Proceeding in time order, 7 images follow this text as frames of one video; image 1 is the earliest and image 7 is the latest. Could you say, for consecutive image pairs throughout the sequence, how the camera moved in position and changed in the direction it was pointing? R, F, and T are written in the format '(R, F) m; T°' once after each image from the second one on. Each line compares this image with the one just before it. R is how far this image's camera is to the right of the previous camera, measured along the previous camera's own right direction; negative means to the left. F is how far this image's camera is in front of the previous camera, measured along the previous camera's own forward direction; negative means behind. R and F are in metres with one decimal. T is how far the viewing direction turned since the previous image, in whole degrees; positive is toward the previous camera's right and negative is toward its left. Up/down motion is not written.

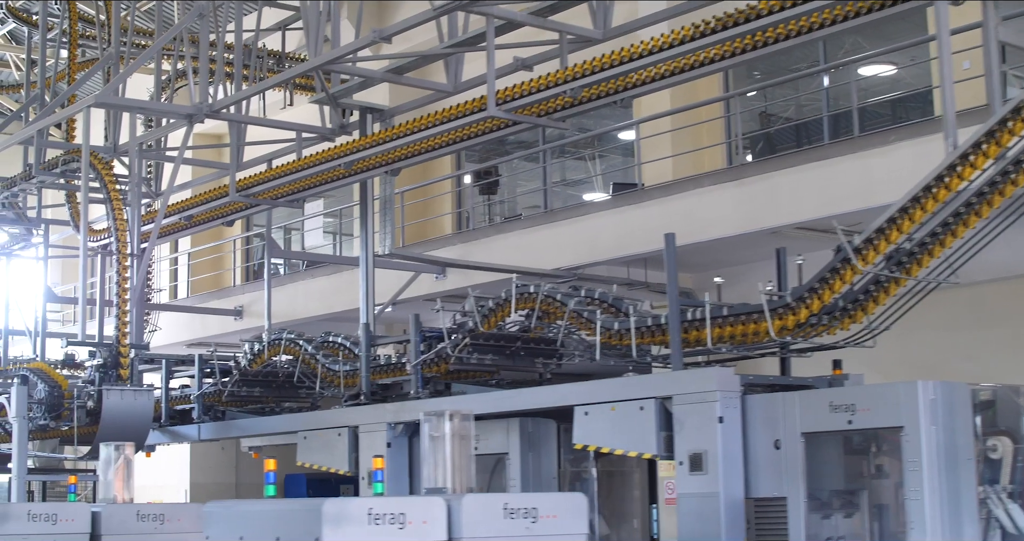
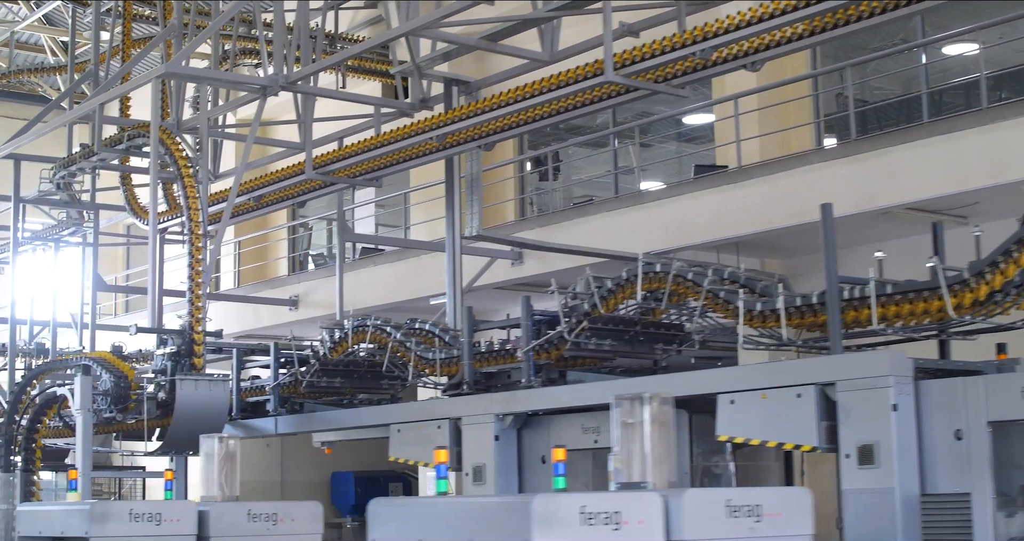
(-0.8, +0.8) m; 0°
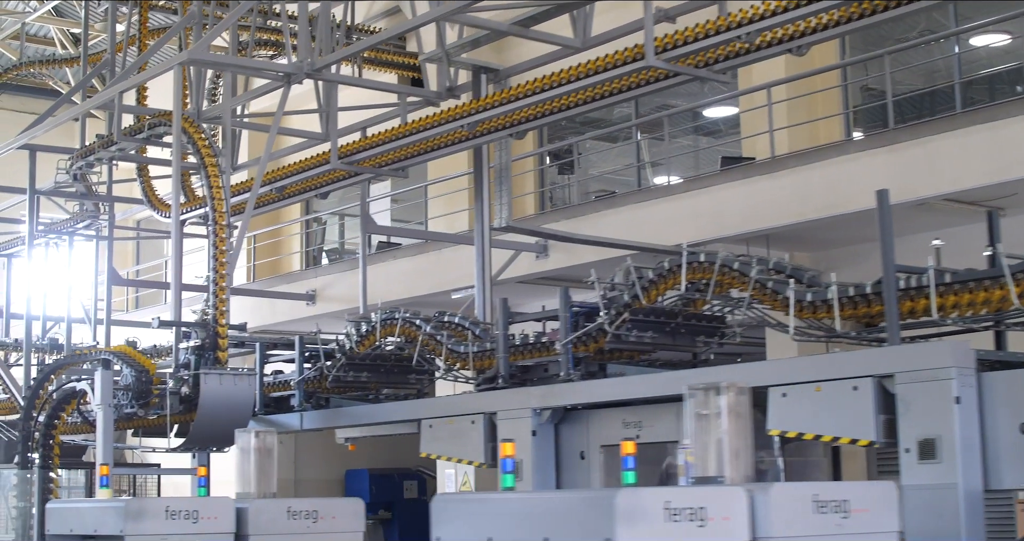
(-0.2, +0.3) m; 0°
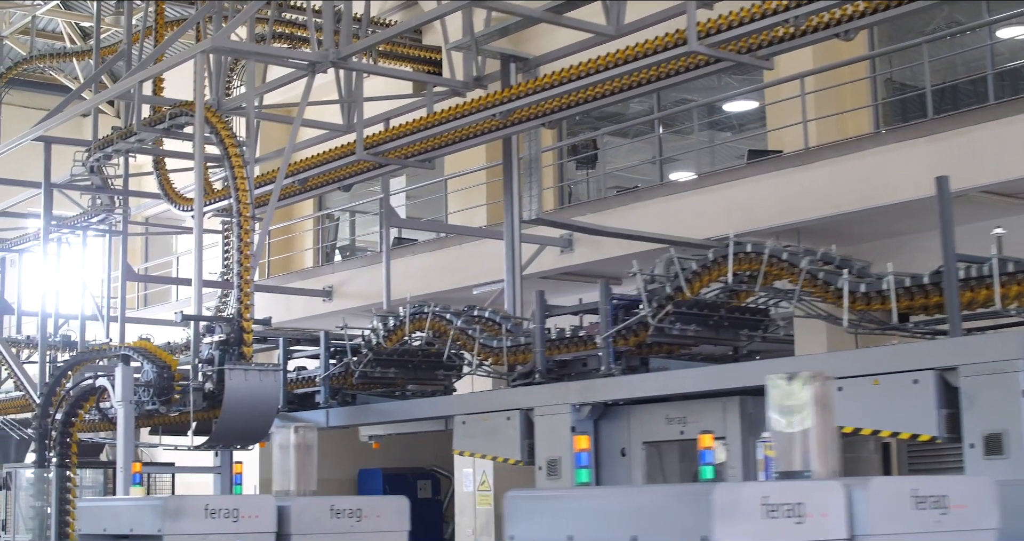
(-0.3, +0.3) m; 0°
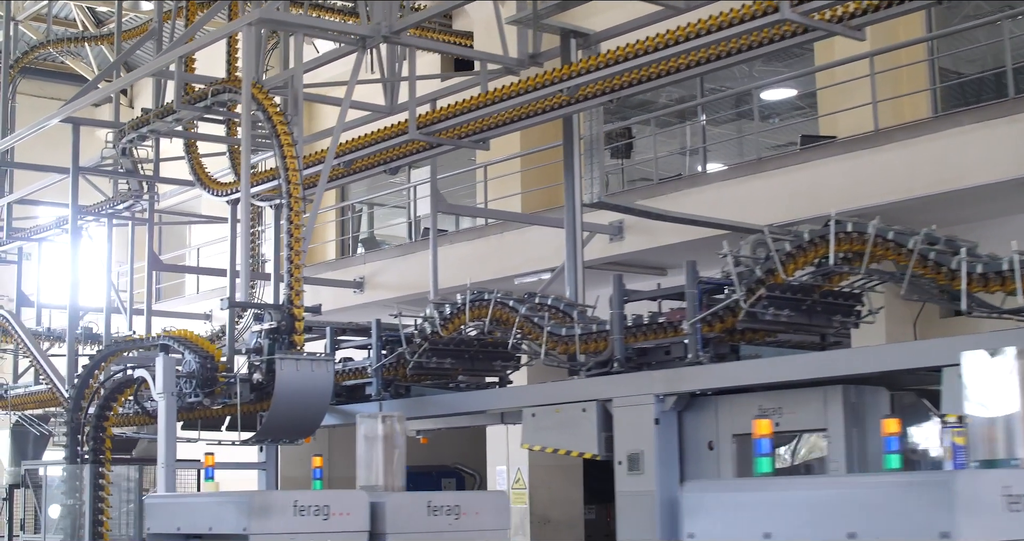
(-0.5, +0.6) m; 0°
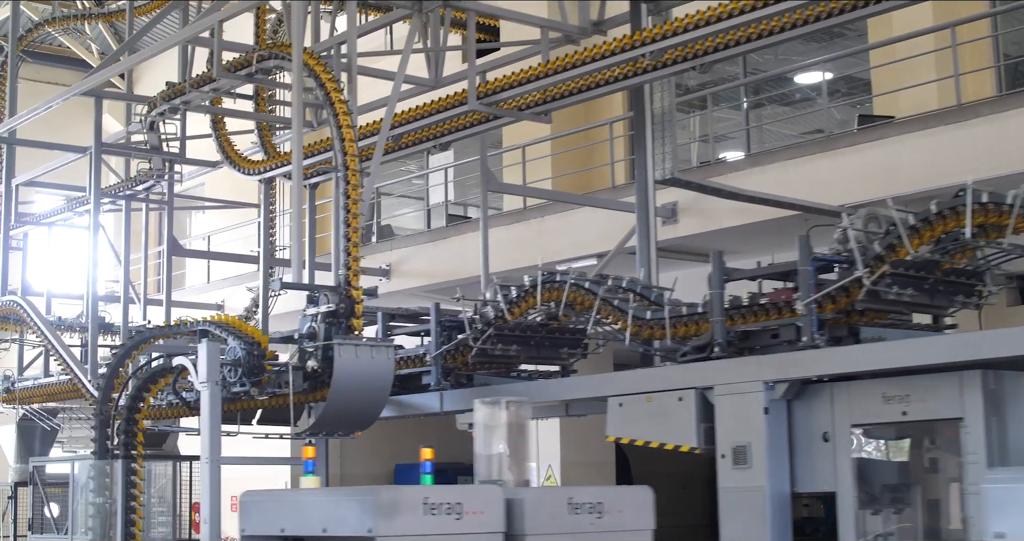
(-0.7, +0.8) m; +1°
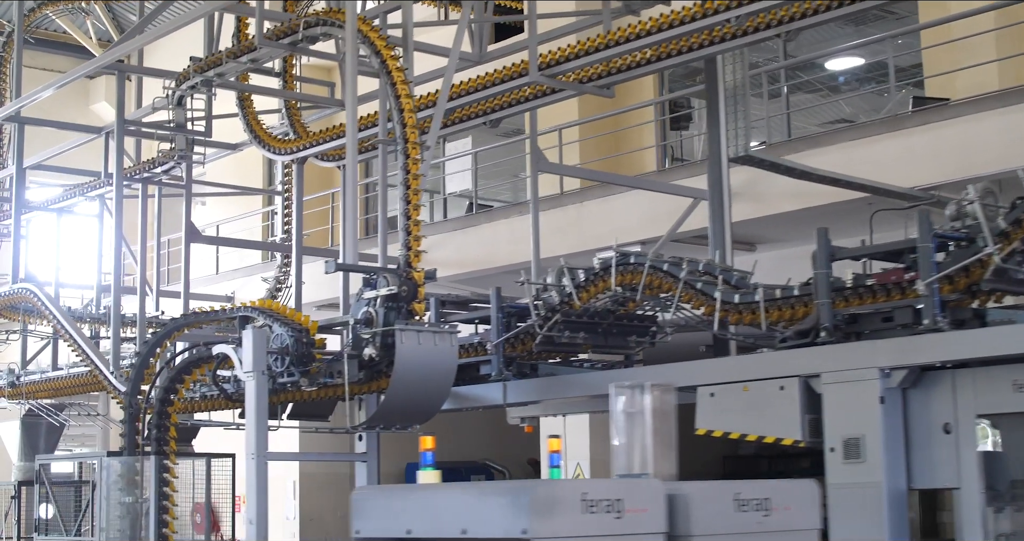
(-0.6, +0.7) m; +1°
